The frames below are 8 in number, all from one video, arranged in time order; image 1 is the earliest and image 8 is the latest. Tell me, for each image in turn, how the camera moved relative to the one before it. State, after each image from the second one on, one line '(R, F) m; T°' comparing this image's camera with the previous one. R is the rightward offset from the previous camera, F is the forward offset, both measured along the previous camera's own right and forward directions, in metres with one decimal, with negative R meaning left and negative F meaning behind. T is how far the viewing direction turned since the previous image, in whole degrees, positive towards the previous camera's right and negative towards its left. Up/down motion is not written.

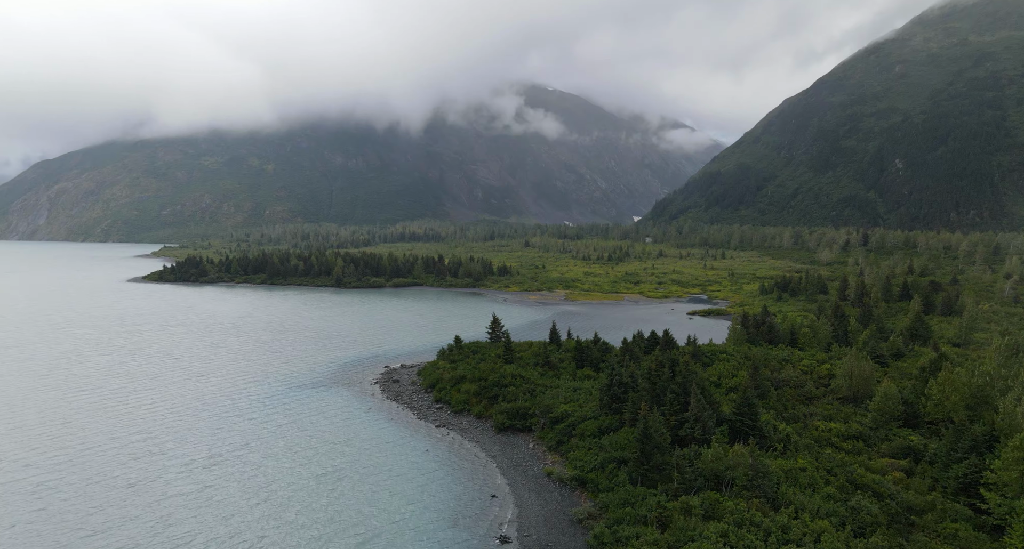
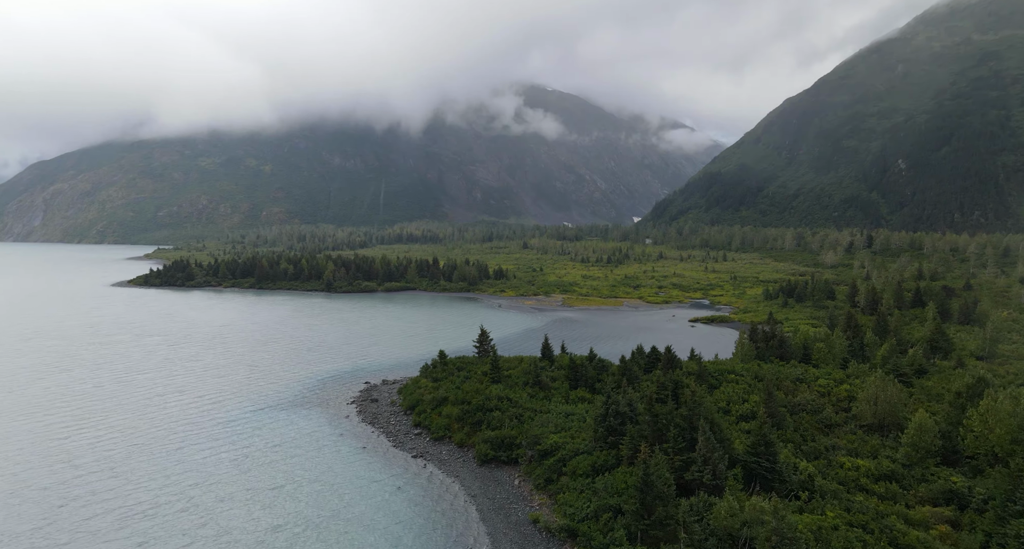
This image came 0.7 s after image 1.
(+0.9, +4.8) m; 0°
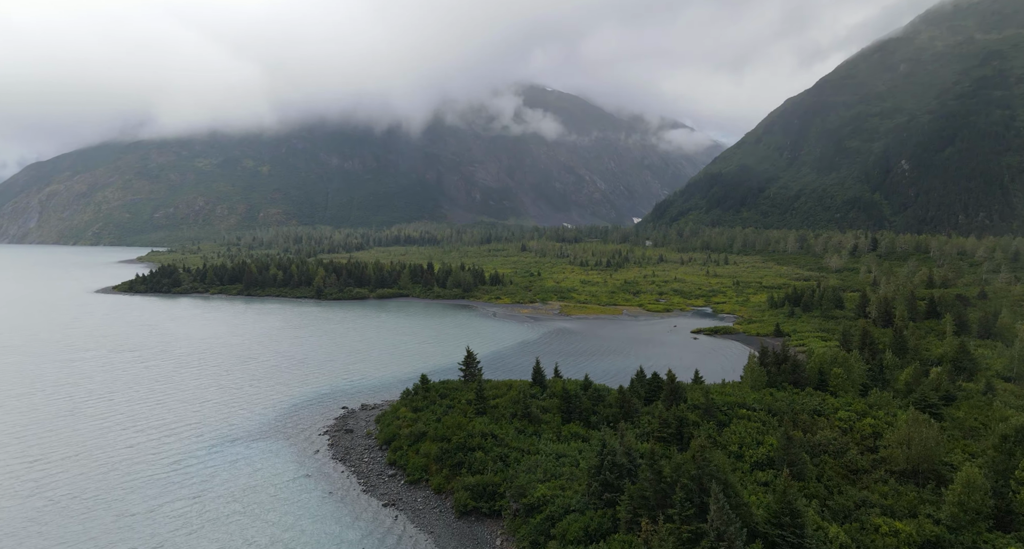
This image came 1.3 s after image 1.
(+0.9, +4.8) m; 0°
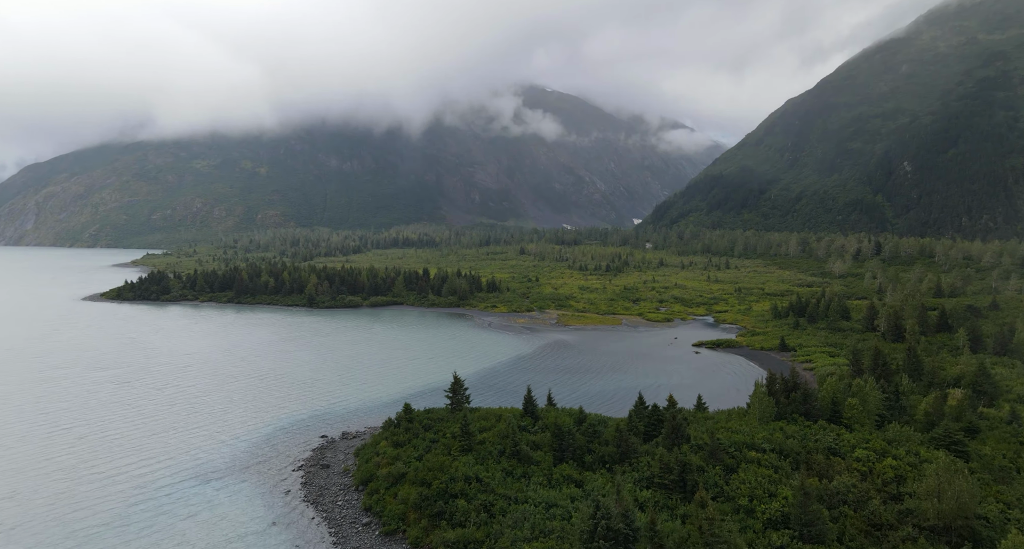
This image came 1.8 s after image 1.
(+0.7, +3.6) m; 0°
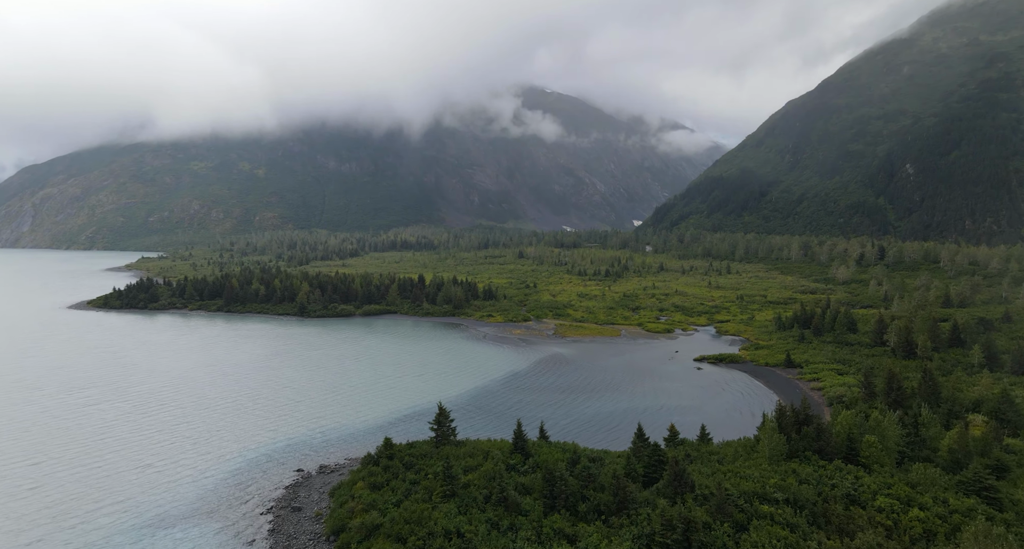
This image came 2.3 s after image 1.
(+0.7, +3.6) m; 0°
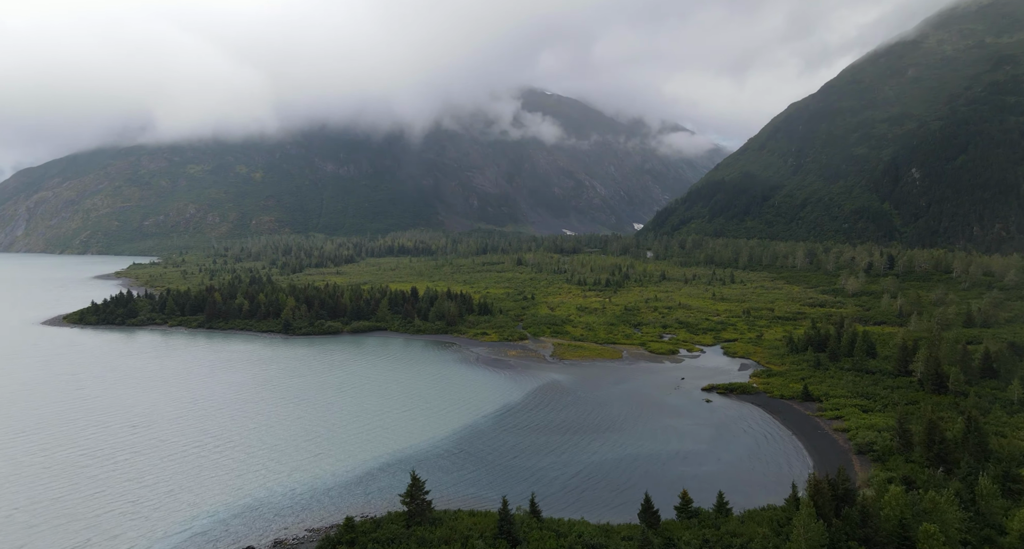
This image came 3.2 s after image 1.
(+0.9, +7.0) m; 0°
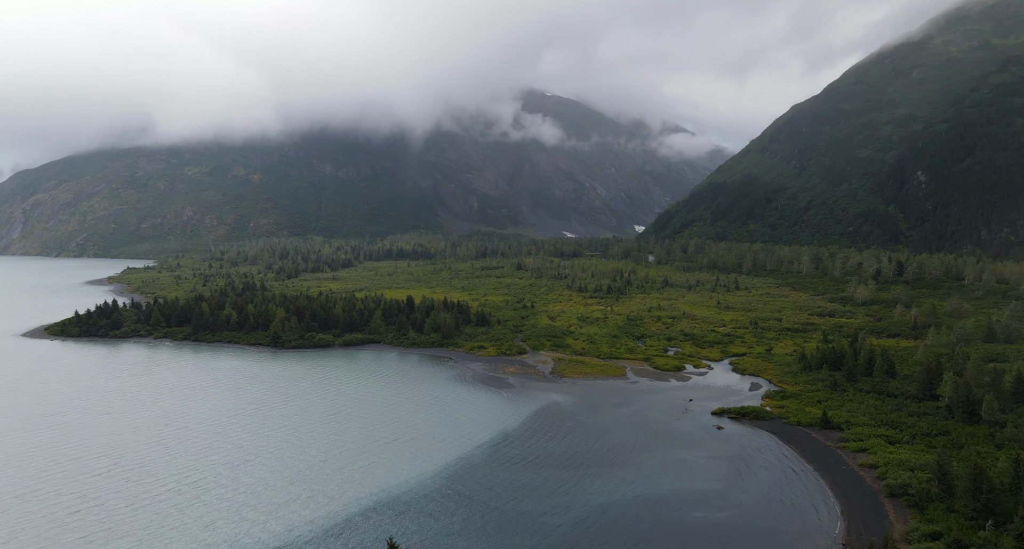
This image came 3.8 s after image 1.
(+0.4, +5.4) m; 0°
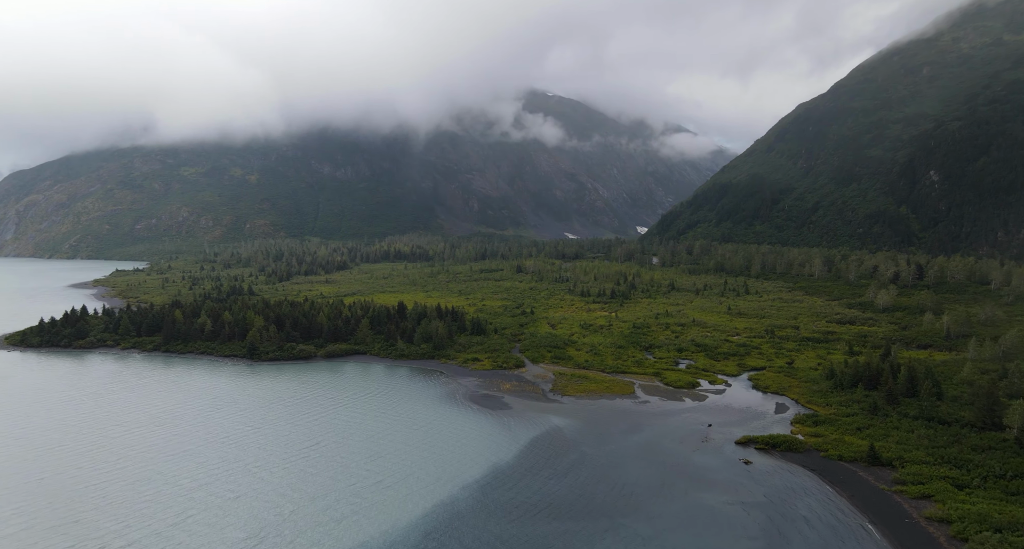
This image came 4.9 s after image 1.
(+0.7, +10.5) m; 0°
